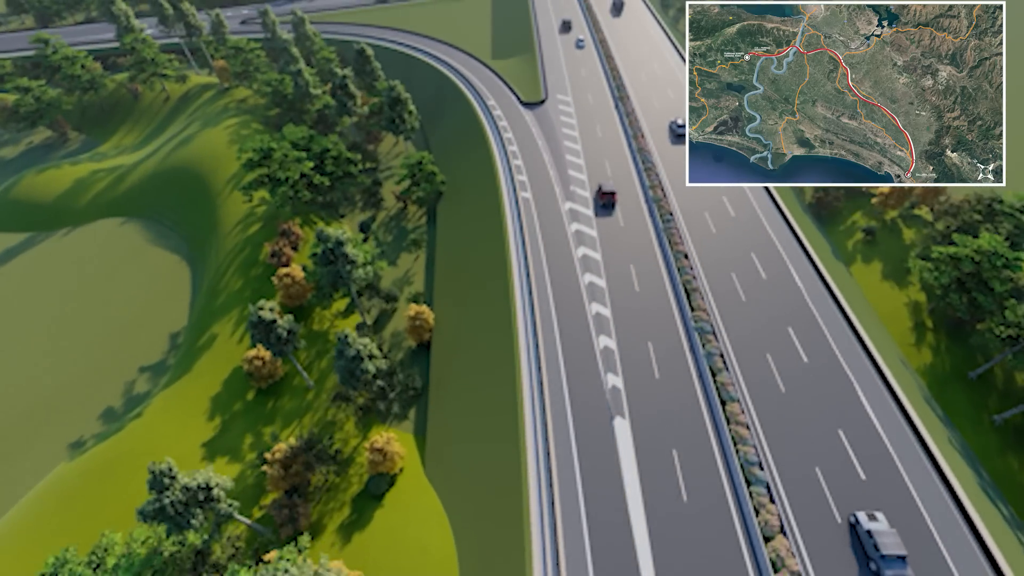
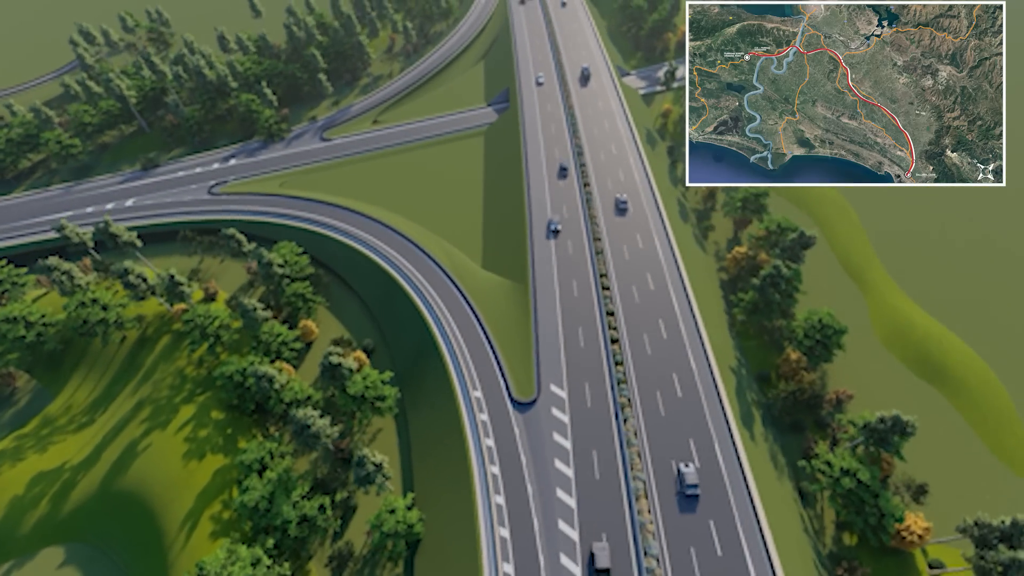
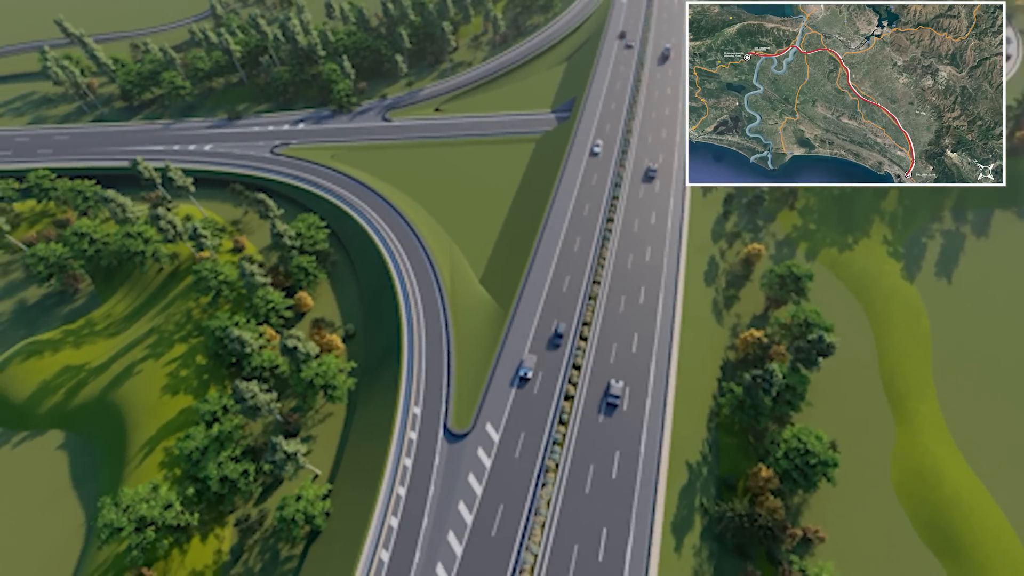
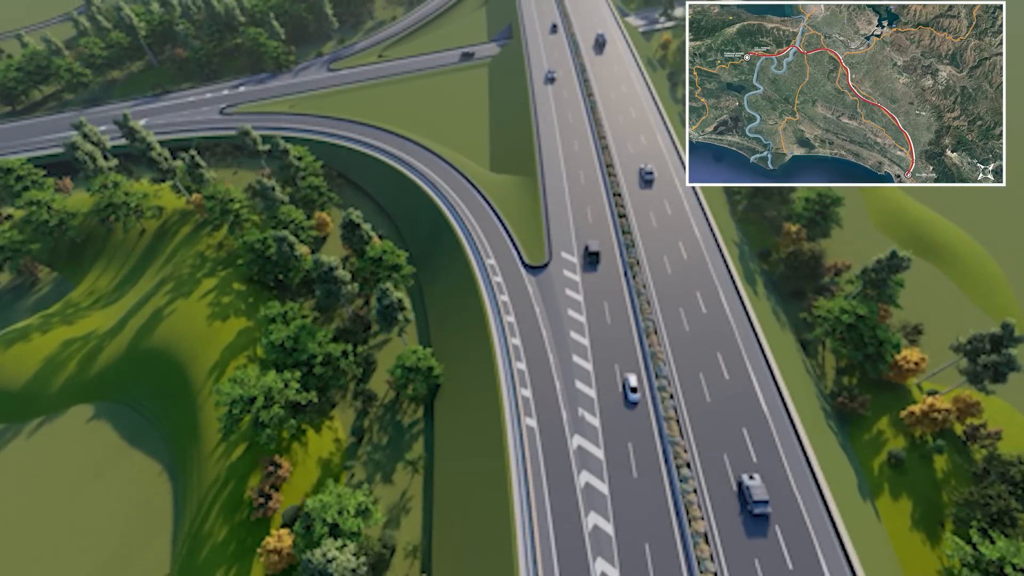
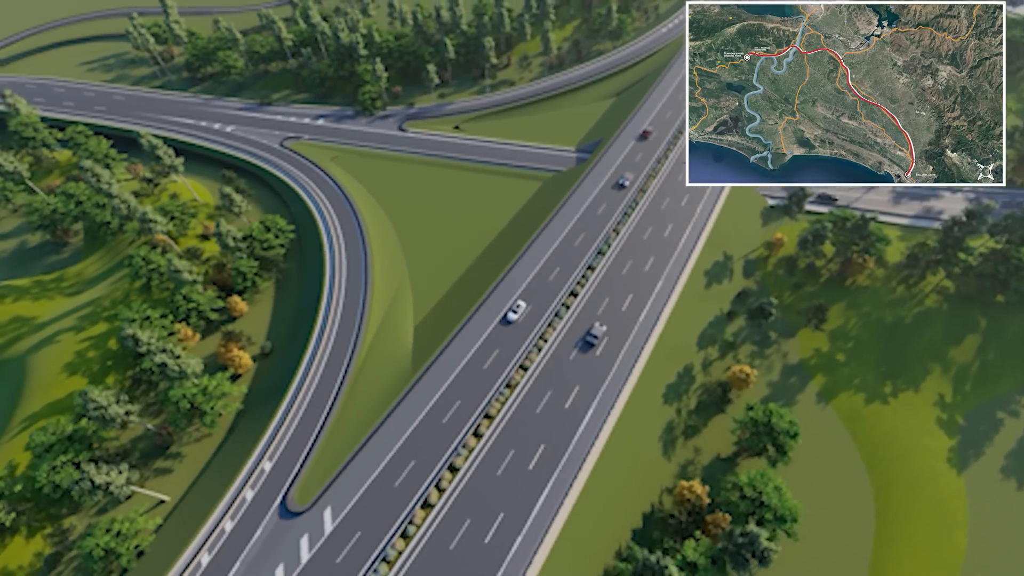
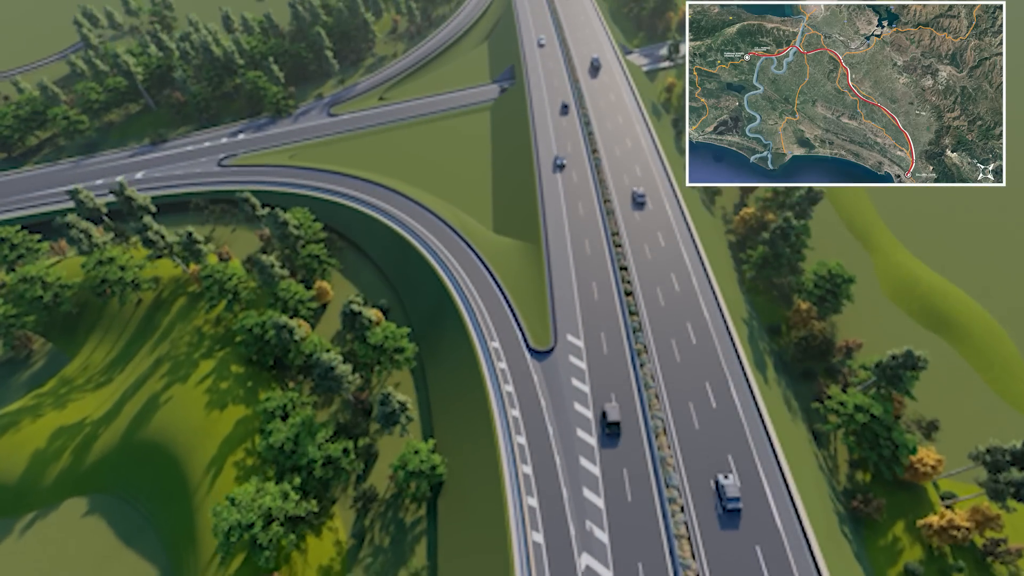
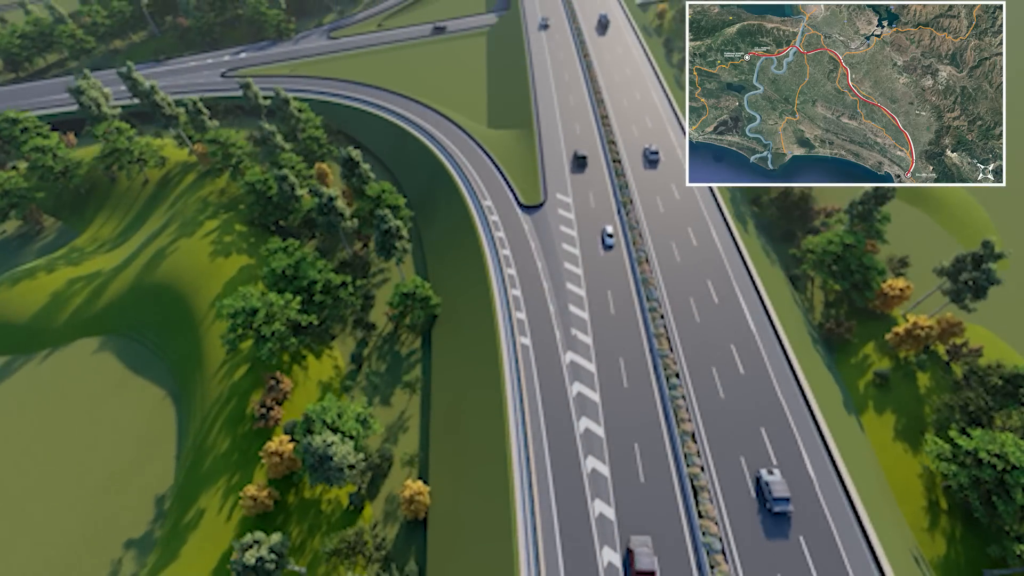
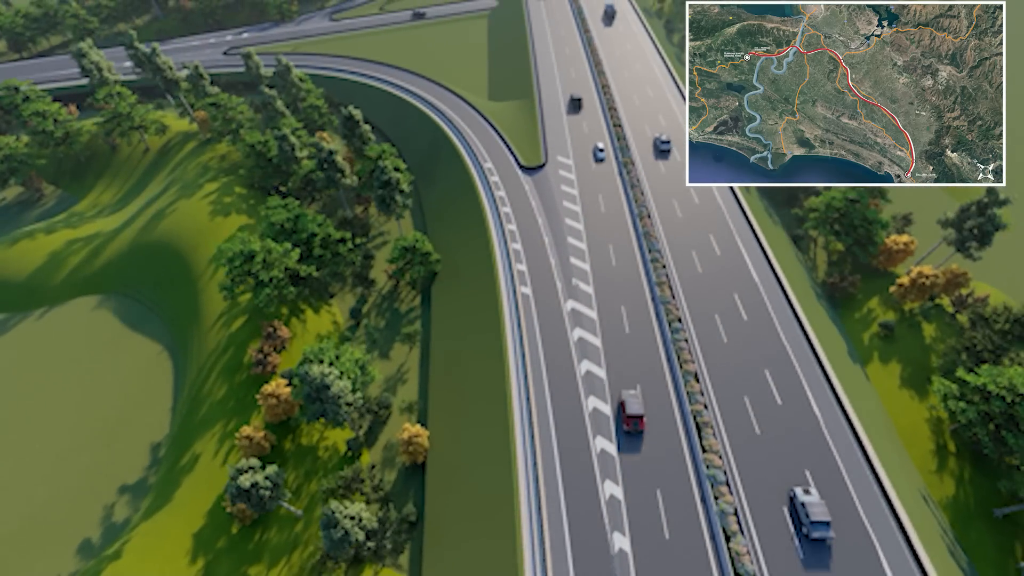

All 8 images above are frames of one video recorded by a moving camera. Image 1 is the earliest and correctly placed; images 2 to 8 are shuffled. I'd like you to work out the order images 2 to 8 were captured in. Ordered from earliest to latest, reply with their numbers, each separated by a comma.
8, 7, 4, 6, 2, 3, 5
